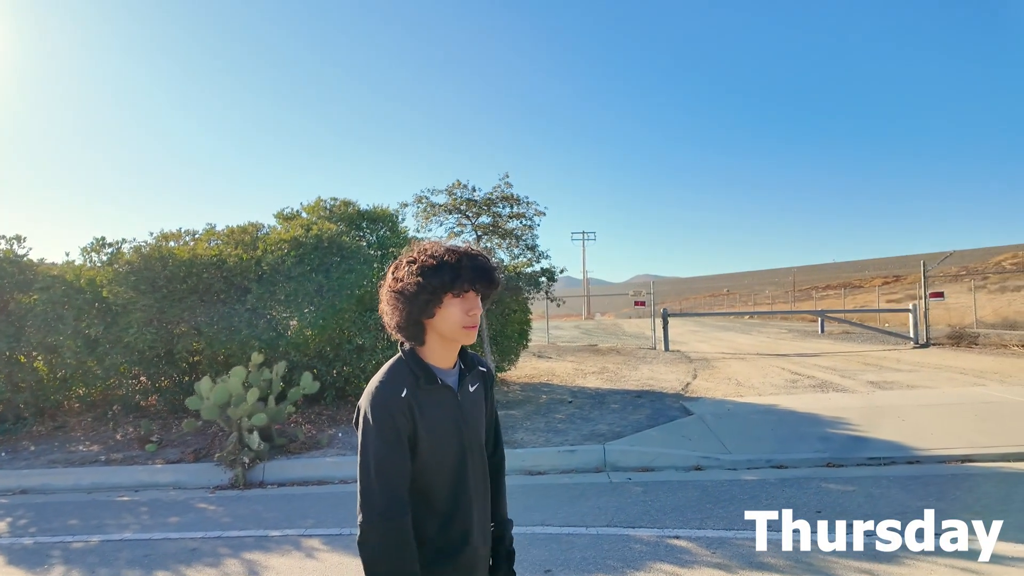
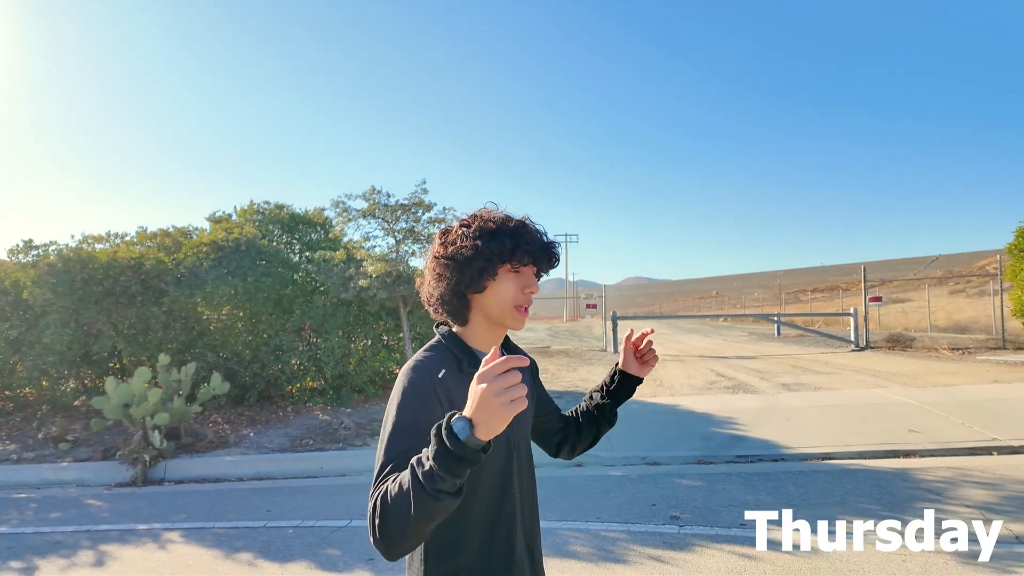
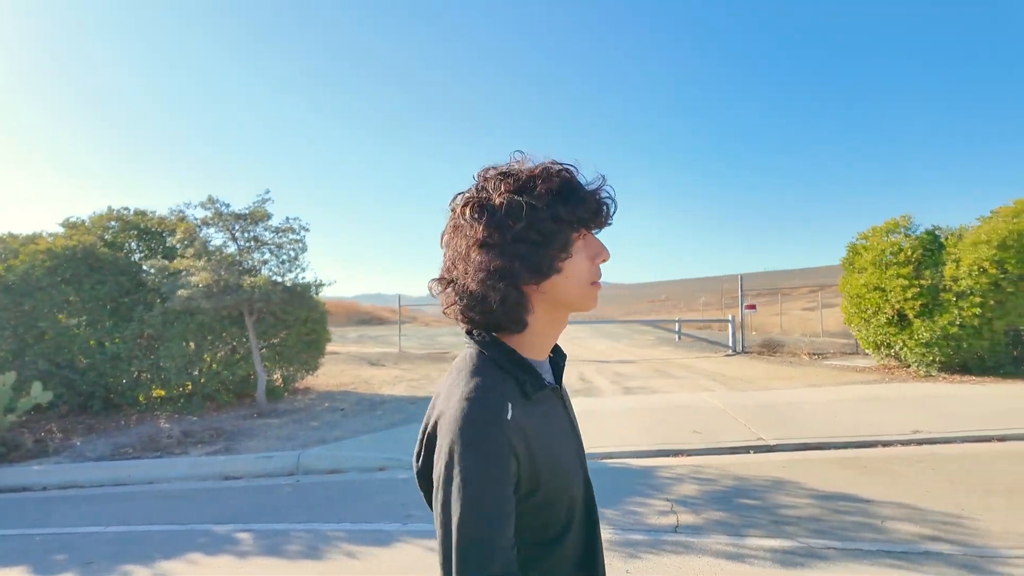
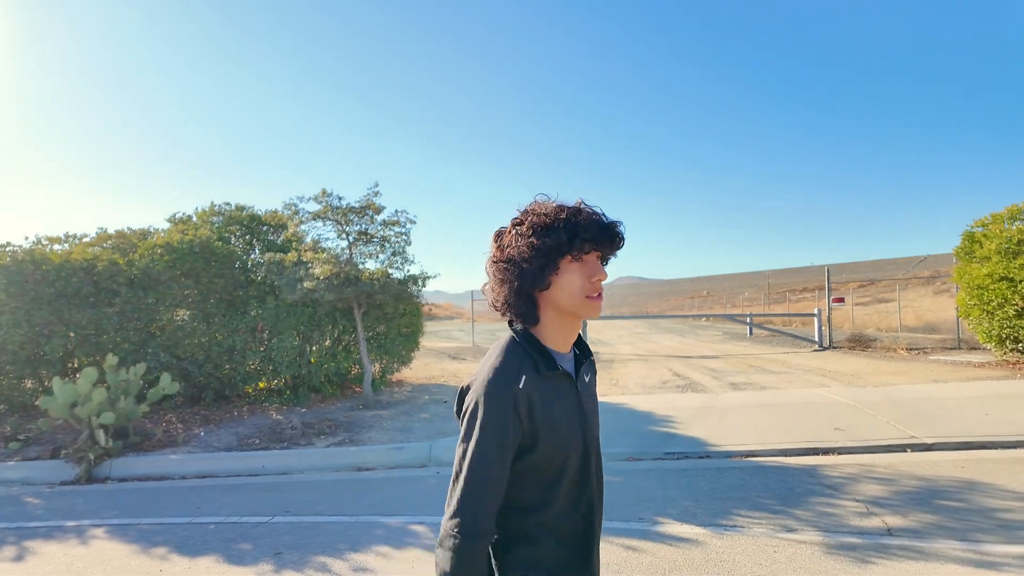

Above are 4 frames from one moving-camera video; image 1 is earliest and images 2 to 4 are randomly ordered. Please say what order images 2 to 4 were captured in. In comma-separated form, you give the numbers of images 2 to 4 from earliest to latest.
2, 4, 3
